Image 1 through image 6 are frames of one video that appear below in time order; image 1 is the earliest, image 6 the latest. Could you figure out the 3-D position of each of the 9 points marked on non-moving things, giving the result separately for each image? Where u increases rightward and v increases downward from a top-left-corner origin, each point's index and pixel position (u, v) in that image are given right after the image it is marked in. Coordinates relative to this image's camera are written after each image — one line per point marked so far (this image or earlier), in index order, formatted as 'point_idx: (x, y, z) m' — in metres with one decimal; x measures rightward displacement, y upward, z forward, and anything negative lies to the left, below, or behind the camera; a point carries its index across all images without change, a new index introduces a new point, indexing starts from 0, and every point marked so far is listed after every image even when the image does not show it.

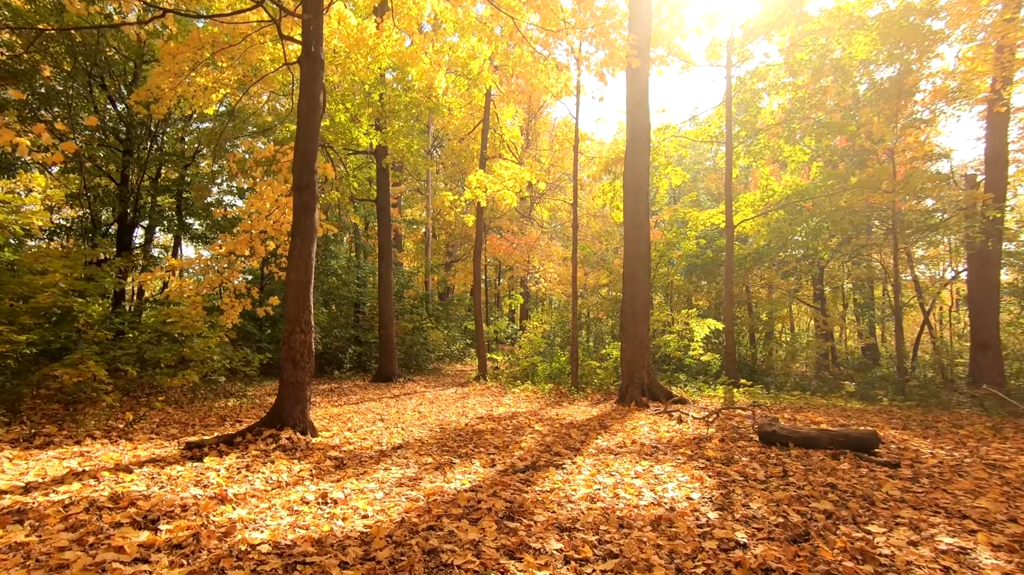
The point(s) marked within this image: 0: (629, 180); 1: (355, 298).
0: (+2.0, +1.8, +9.0) m
1: (-4.3, -0.3, +14.9) m
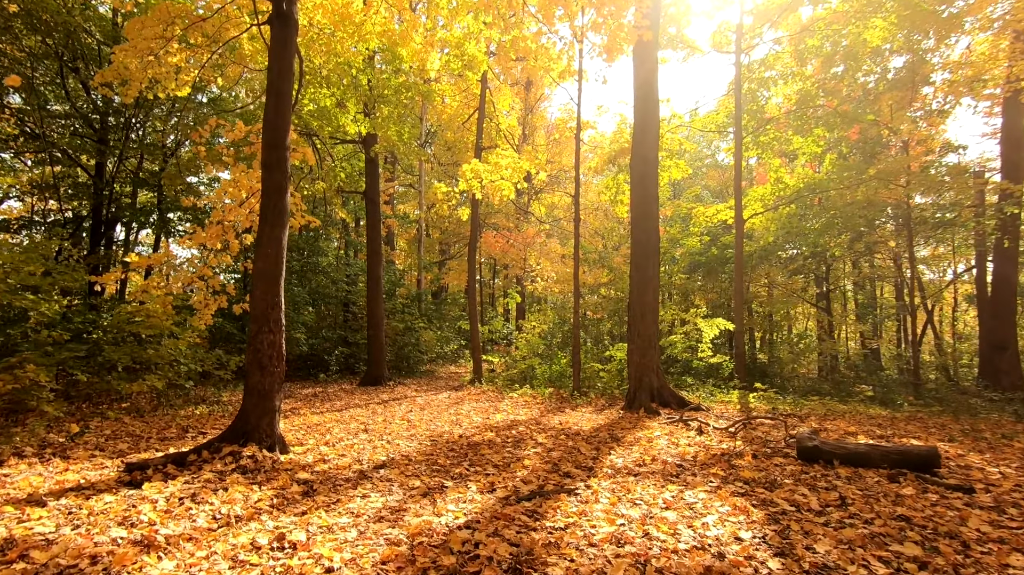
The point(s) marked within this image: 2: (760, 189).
0: (+1.9, +1.9, +8.3) m
1: (-4.4, -0.3, +14.2) m
2: (+6.5, +2.6, +13.8) m
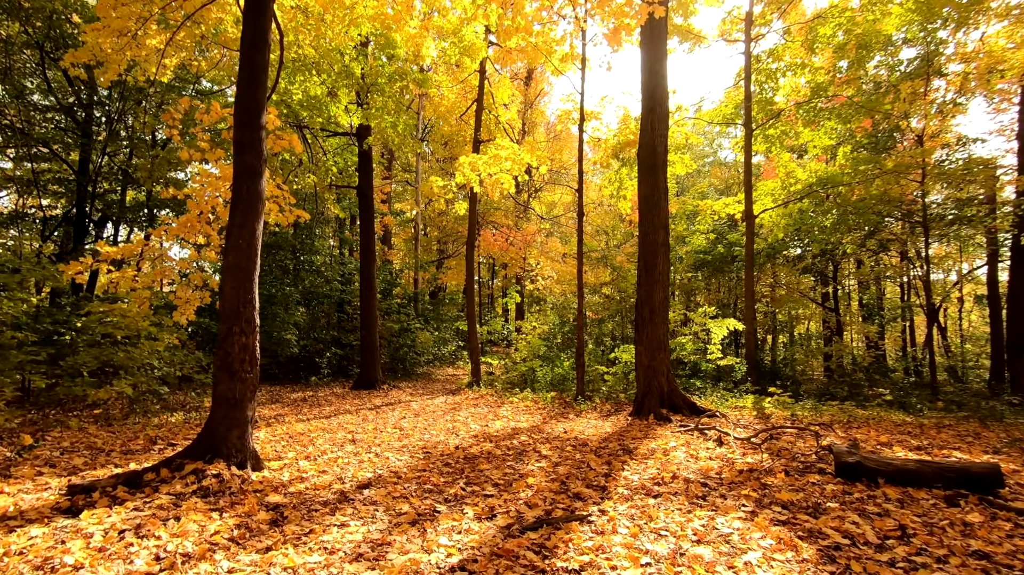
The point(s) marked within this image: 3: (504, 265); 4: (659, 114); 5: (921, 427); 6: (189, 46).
0: (+1.9, +1.9, +7.8) m
1: (-4.4, -0.2, +13.6) m
2: (+6.5, +2.6, +13.3) m
3: (-0.3, +0.7, +16.8) m
4: (+2.1, +2.5, +7.8) m
5: (+5.1, -1.7, +6.7) m
6: (-4.8, +3.5, +7.9) m
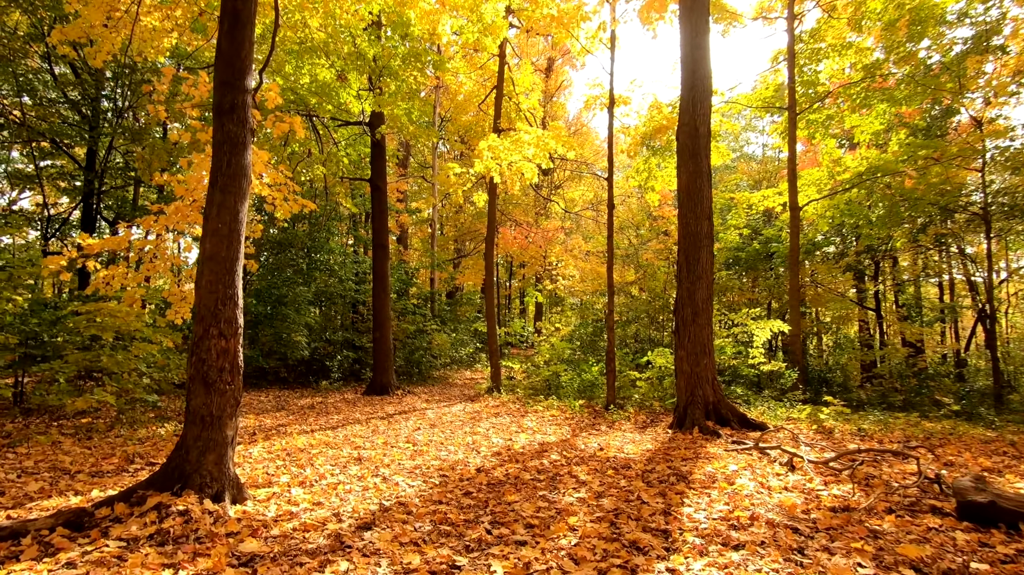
0: (+2.3, +1.9, +7.0) m
1: (-3.9, -0.2, +13.0) m
2: (+7.0, +2.6, +12.3) m
3: (+0.3, +0.7, +16.1) m
4: (+2.5, +2.5, +6.9) m
5: (+5.4, -1.7, +5.7) m
6: (-4.4, +3.6, +7.3) m
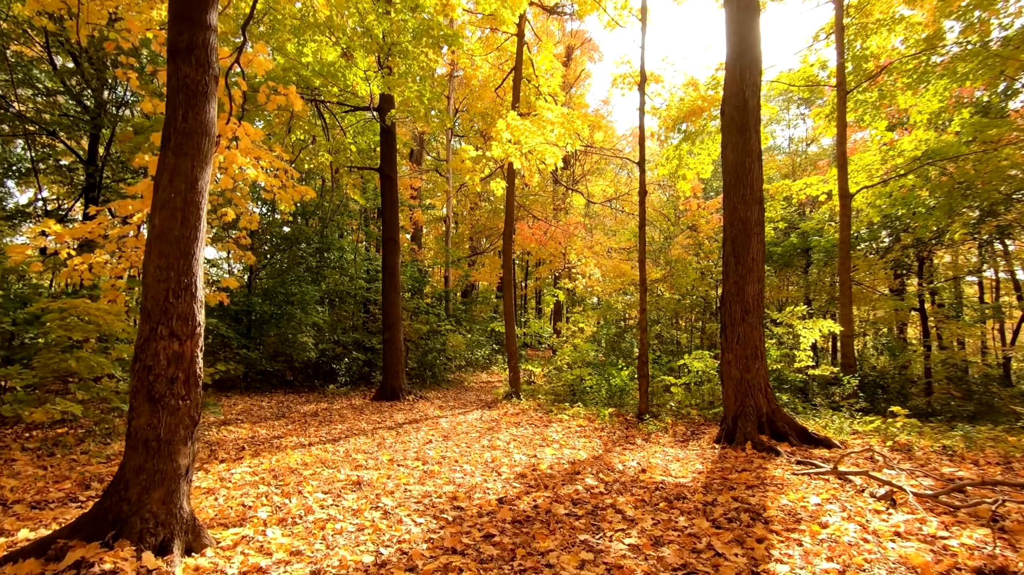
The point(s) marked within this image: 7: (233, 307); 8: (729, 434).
0: (+2.5, +2.0, +6.2) m
1: (-3.5, -0.2, +12.3) m
2: (+7.4, +2.7, +11.3) m
3: (+0.8, +0.8, +15.3) m
4: (+2.7, +2.6, +6.1) m
5: (+5.6, -1.6, +4.8) m
6: (-4.1, +3.6, +6.6) m
7: (-5.4, -0.4, +10.4) m
8: (+2.4, -1.6, +5.9) m
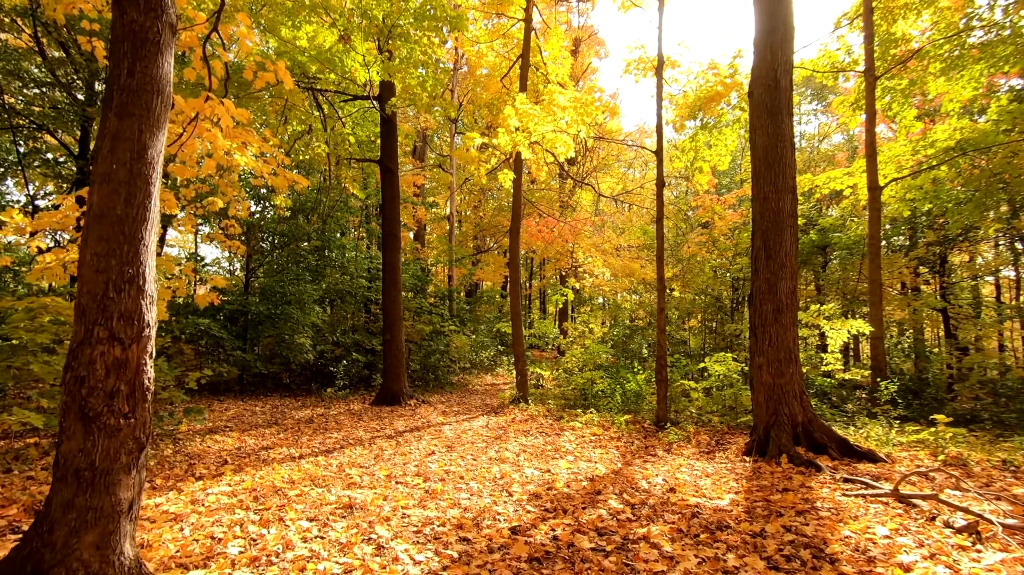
0: (+2.6, +2.0, +5.6) m
1: (-3.3, -0.1, +11.8) m
2: (+7.5, +2.7, +10.8) m
3: (+1.0, +0.8, +14.8) m
4: (+2.8, +2.6, +5.6) m
5: (+5.7, -1.6, +4.3) m
6: (-4.0, +3.7, +6.1) m
7: (-5.3, -0.4, +9.9) m
8: (+2.5, -1.6, +5.4) m
